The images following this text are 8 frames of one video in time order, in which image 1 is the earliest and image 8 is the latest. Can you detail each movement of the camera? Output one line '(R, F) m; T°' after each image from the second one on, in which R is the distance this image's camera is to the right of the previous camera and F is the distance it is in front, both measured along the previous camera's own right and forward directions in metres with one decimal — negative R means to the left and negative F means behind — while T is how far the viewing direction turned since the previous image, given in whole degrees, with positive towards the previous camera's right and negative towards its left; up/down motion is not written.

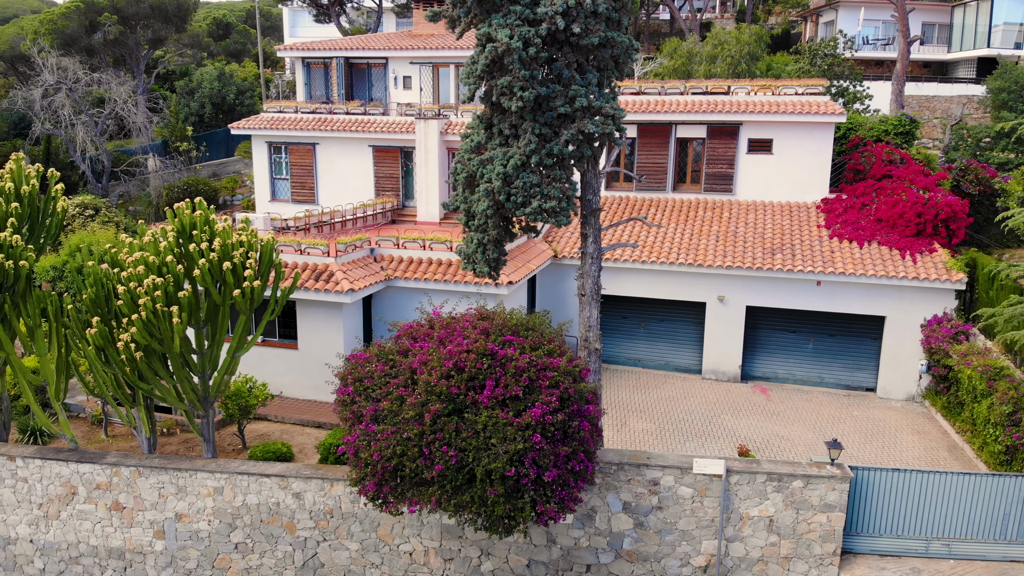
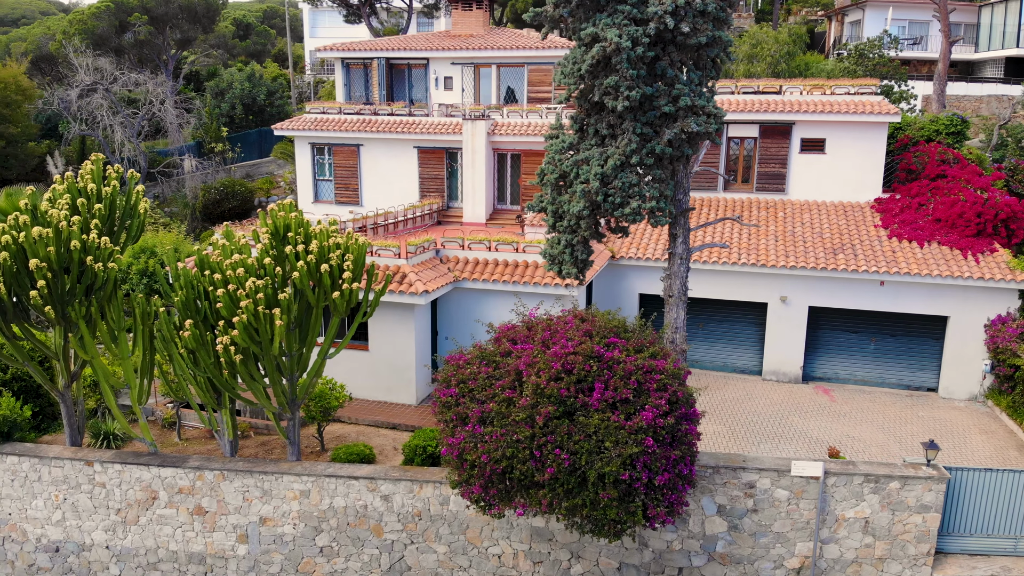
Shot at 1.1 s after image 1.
(-1.0, +0.1) m; +1°
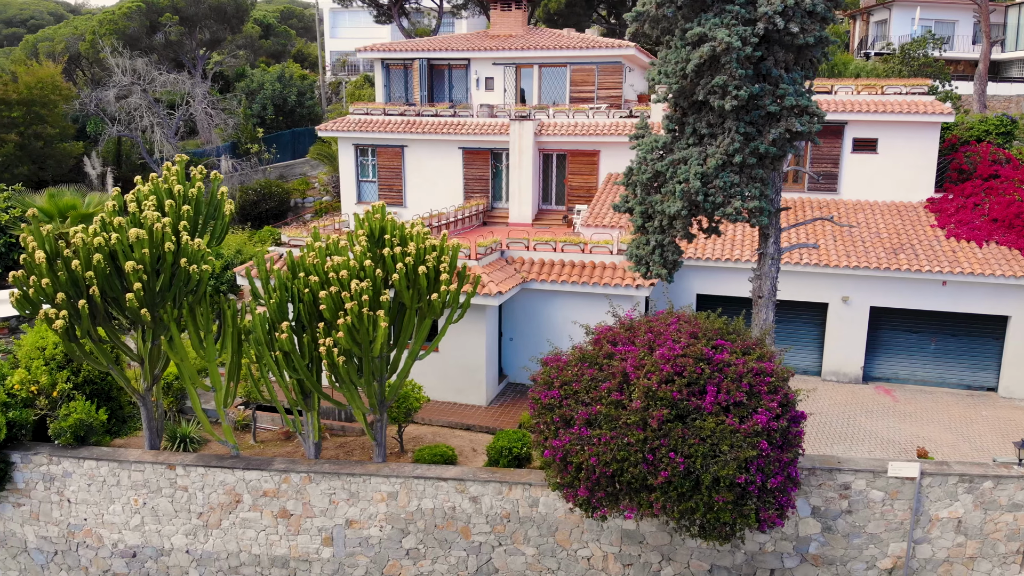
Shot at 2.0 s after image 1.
(-1.0, +0.1) m; +1°
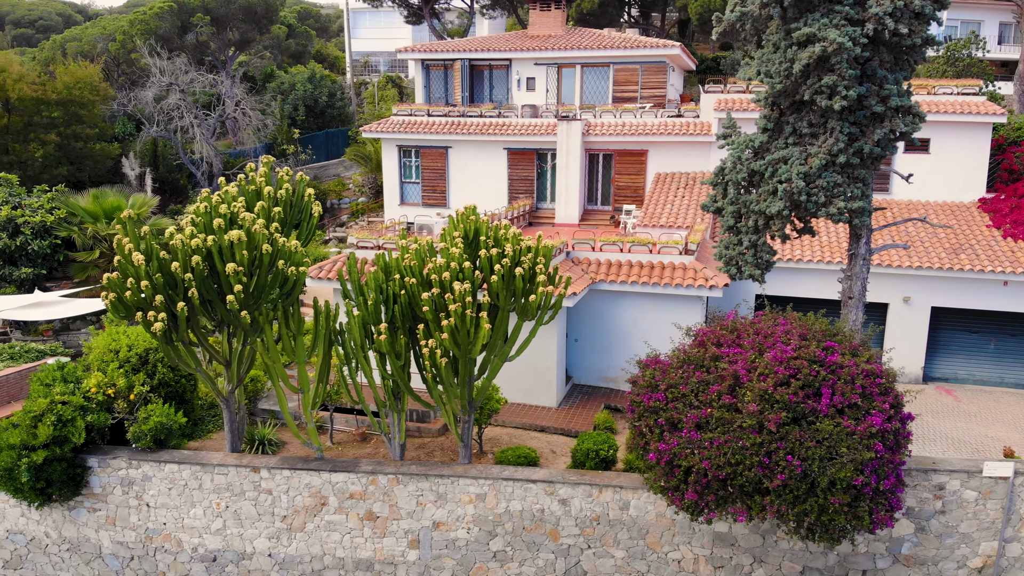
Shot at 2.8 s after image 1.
(-1.0, +0.1) m; +1°
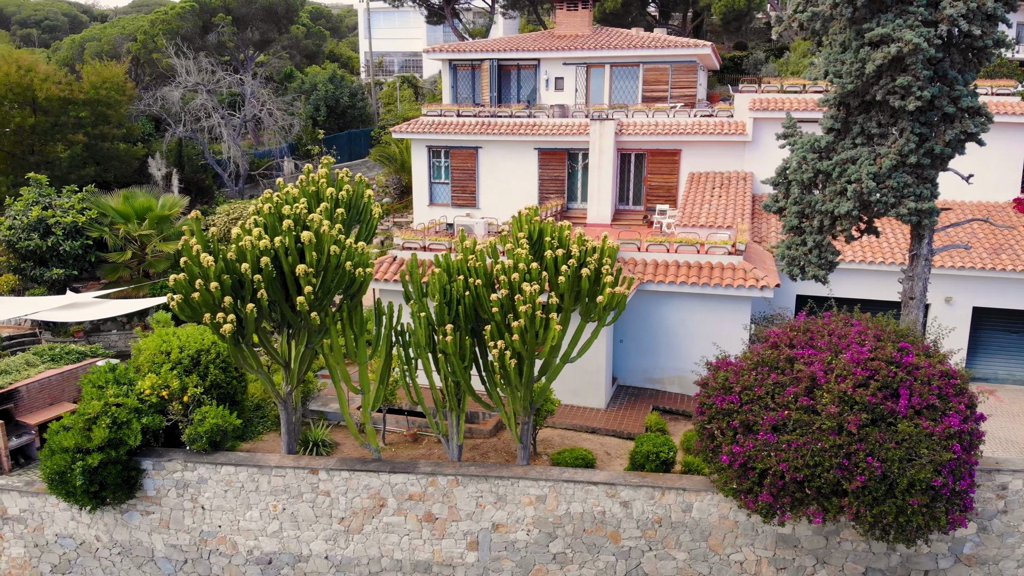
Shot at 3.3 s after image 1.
(-0.7, +0.1) m; +1°
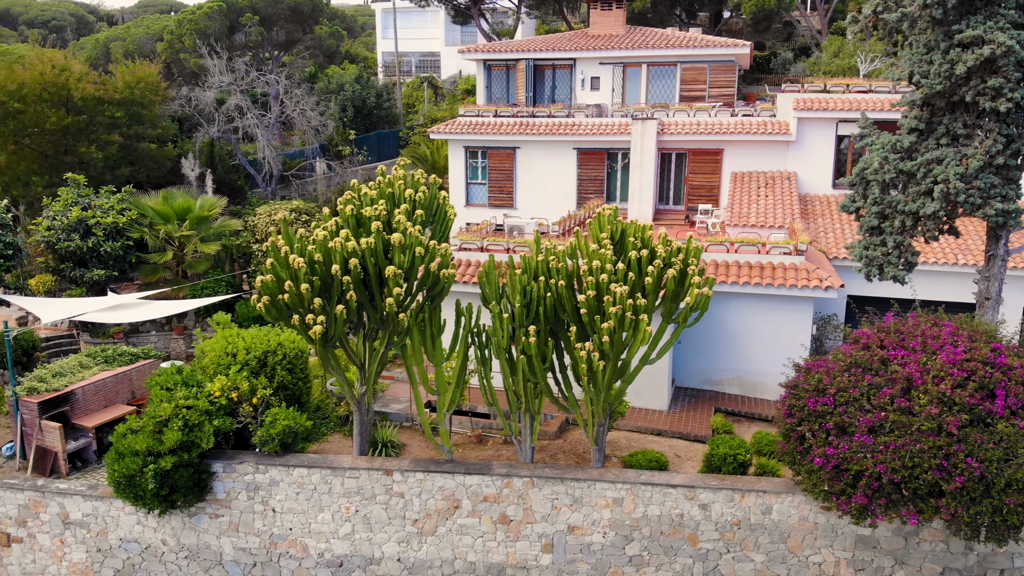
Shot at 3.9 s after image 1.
(-0.8, +0.1) m; +1°
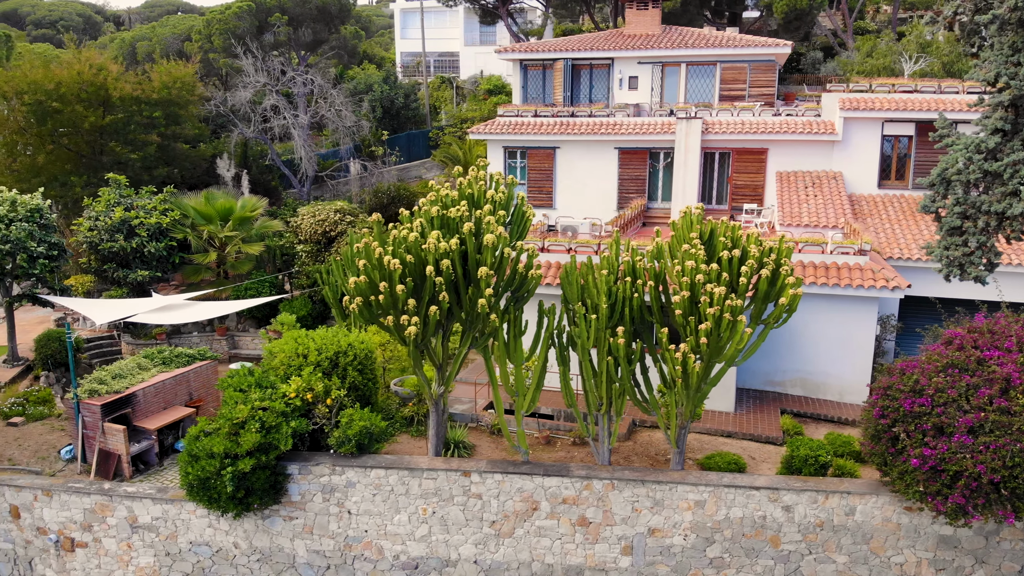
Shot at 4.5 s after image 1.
(-0.9, +0.1) m; +1°
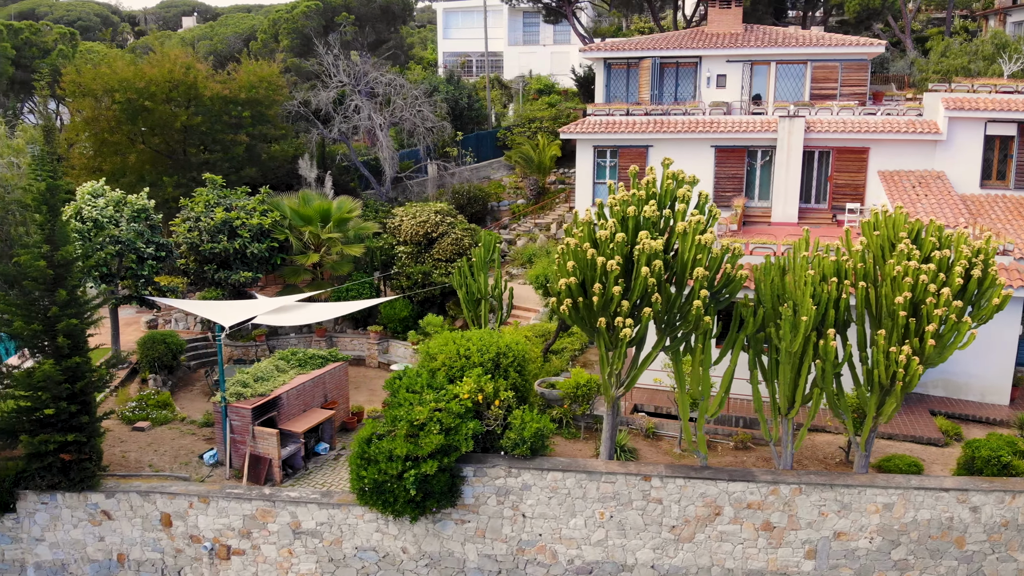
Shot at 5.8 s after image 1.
(-2.0, +0.1) m; +2°
